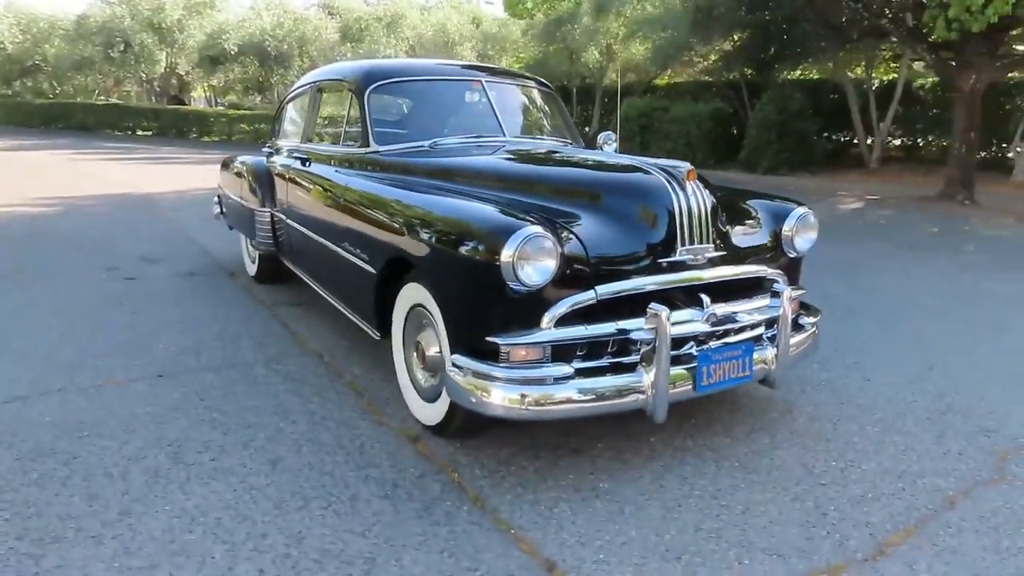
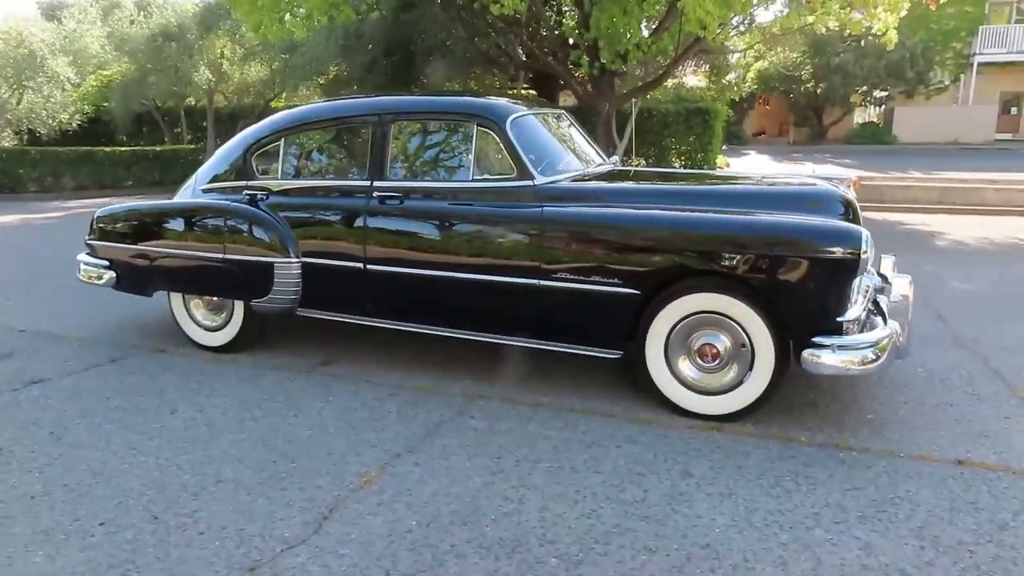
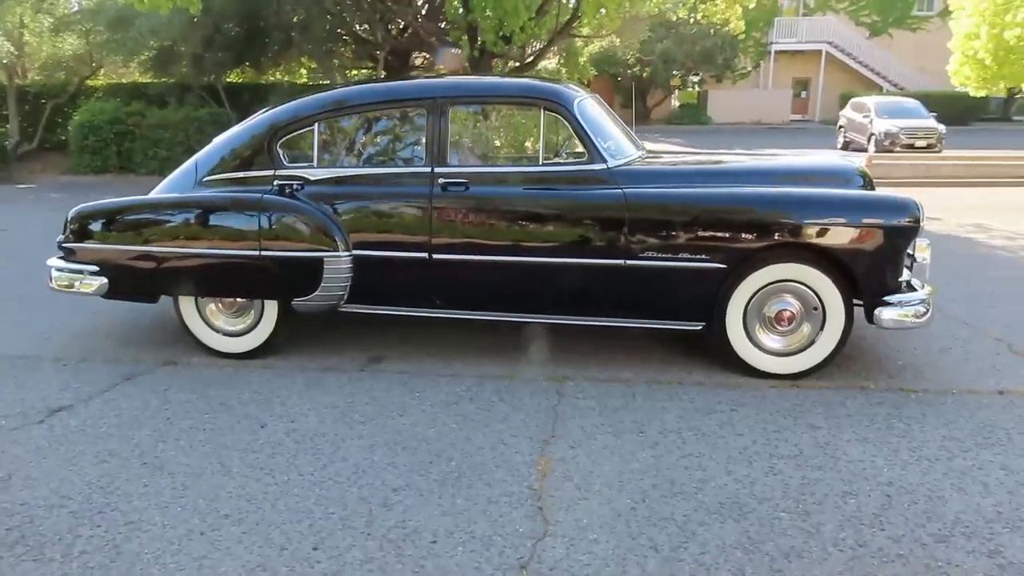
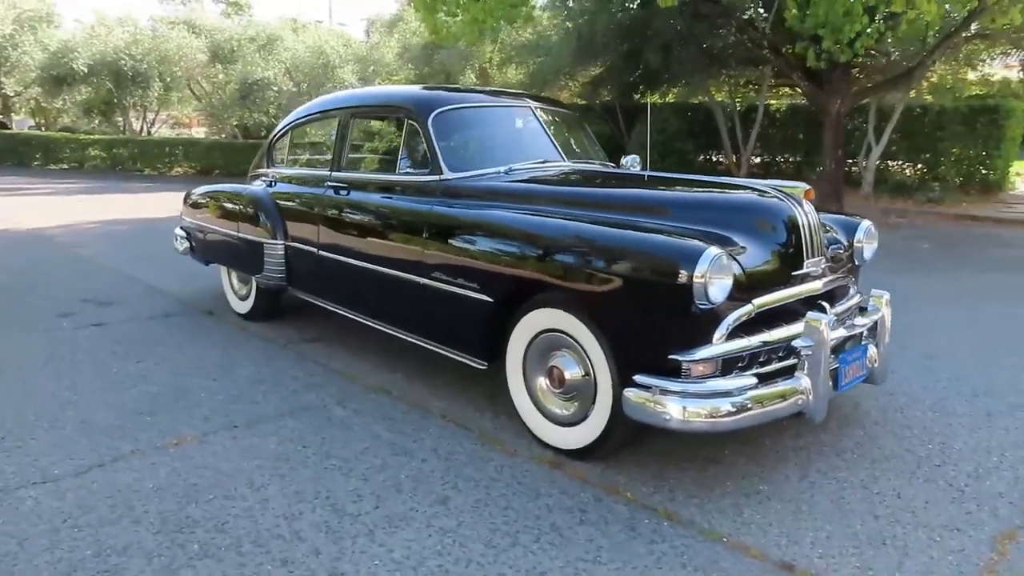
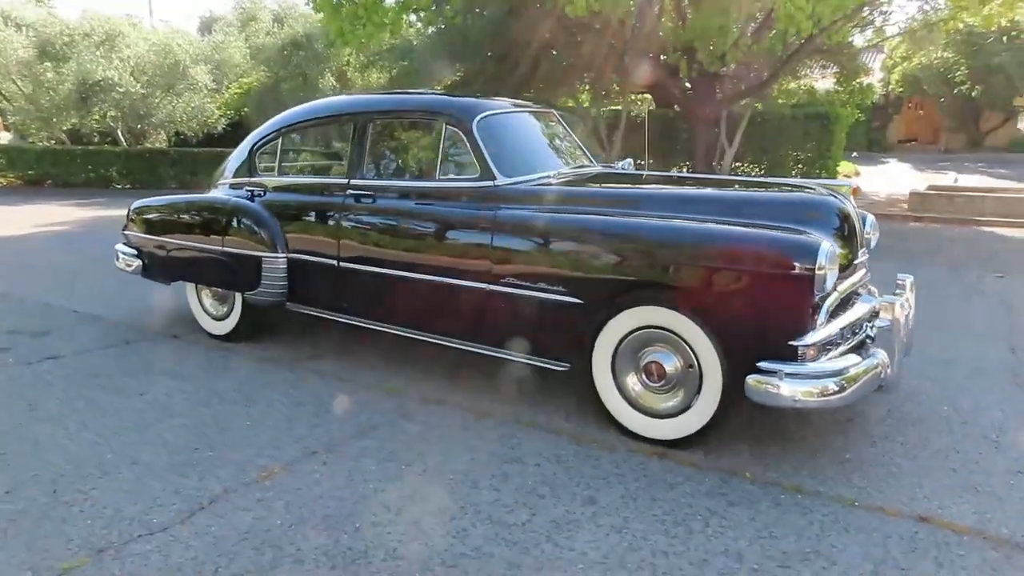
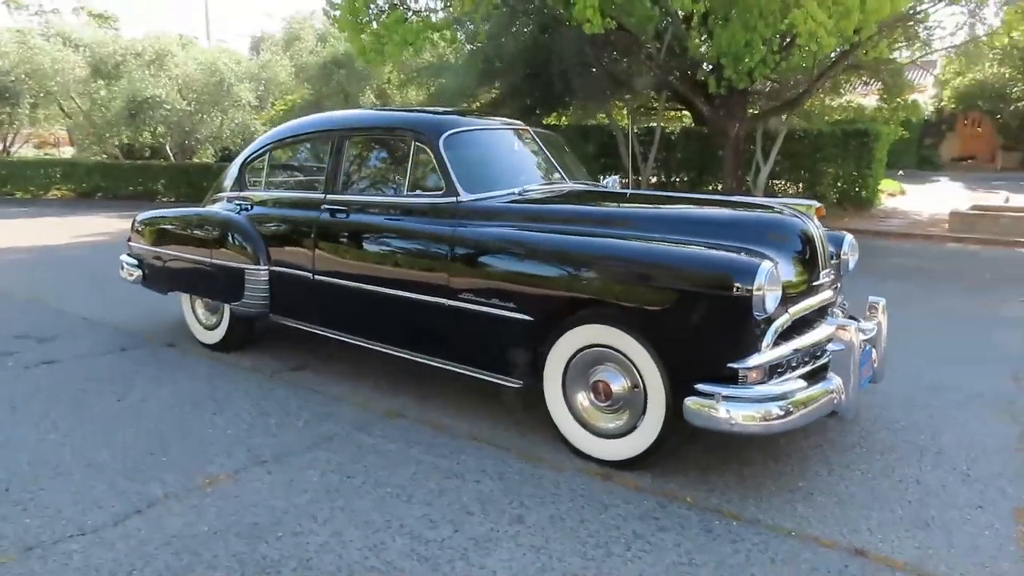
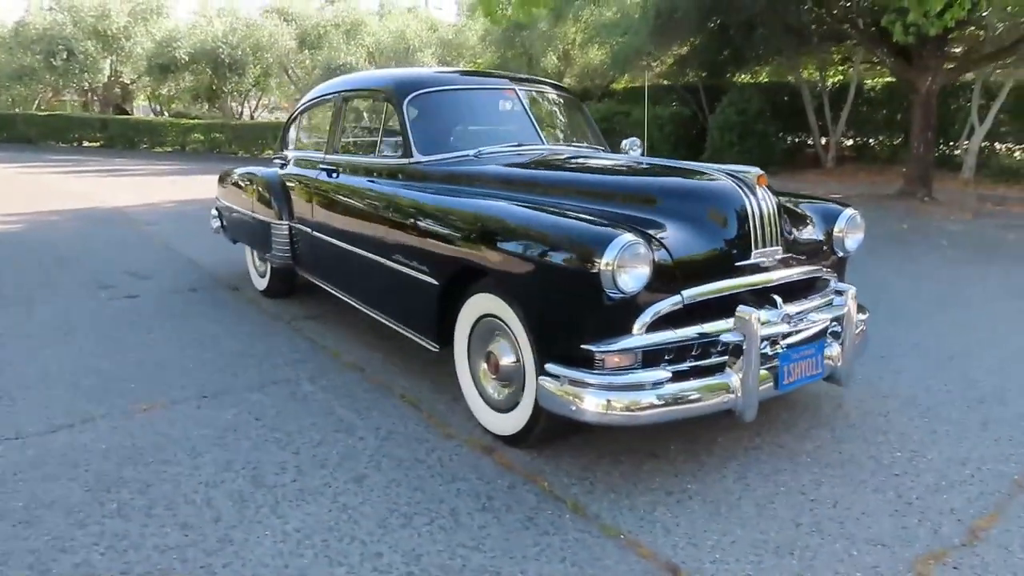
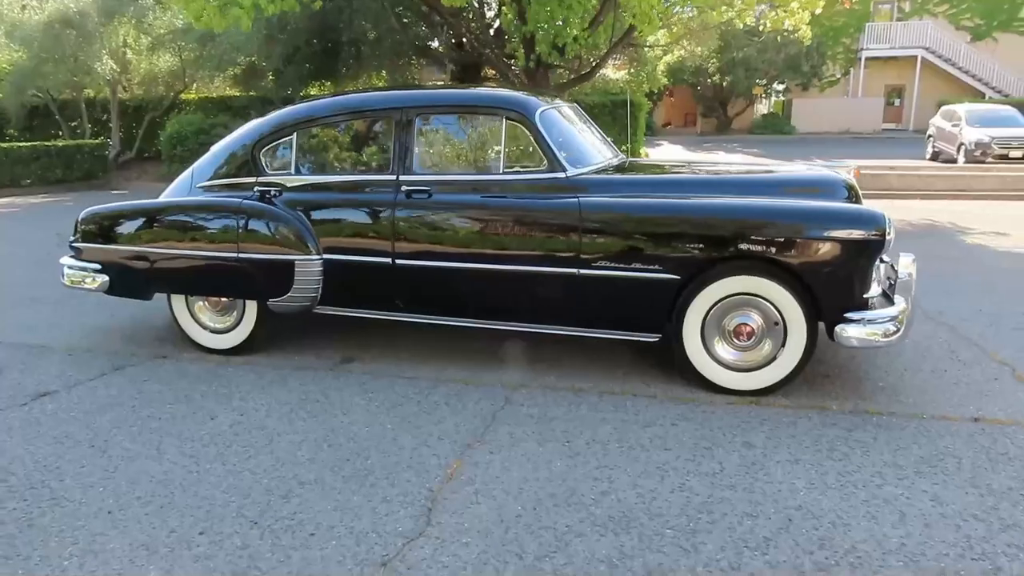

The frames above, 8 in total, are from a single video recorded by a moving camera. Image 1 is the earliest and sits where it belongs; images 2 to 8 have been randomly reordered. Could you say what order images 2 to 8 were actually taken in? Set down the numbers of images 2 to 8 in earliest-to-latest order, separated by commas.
7, 4, 6, 5, 2, 8, 3
